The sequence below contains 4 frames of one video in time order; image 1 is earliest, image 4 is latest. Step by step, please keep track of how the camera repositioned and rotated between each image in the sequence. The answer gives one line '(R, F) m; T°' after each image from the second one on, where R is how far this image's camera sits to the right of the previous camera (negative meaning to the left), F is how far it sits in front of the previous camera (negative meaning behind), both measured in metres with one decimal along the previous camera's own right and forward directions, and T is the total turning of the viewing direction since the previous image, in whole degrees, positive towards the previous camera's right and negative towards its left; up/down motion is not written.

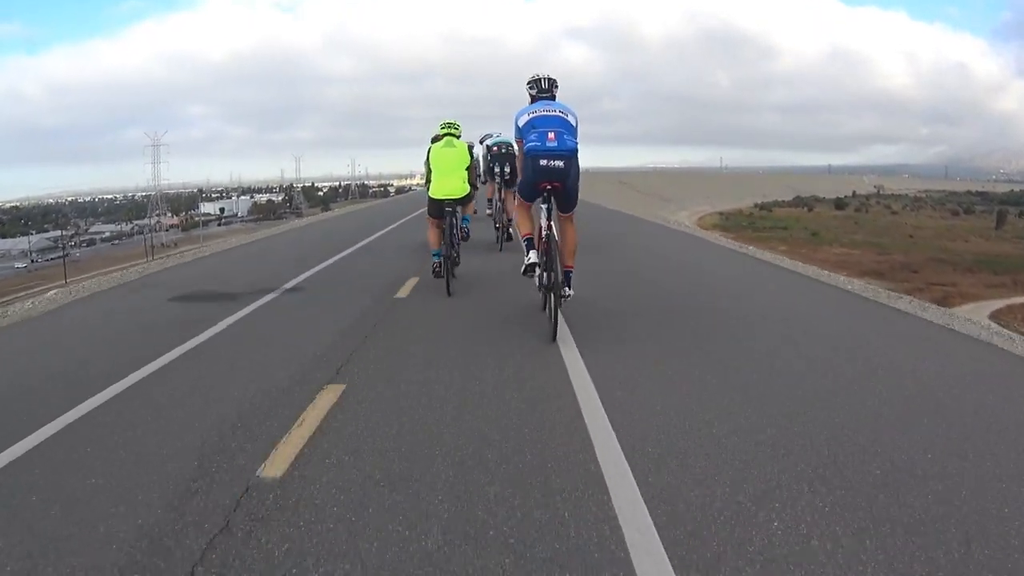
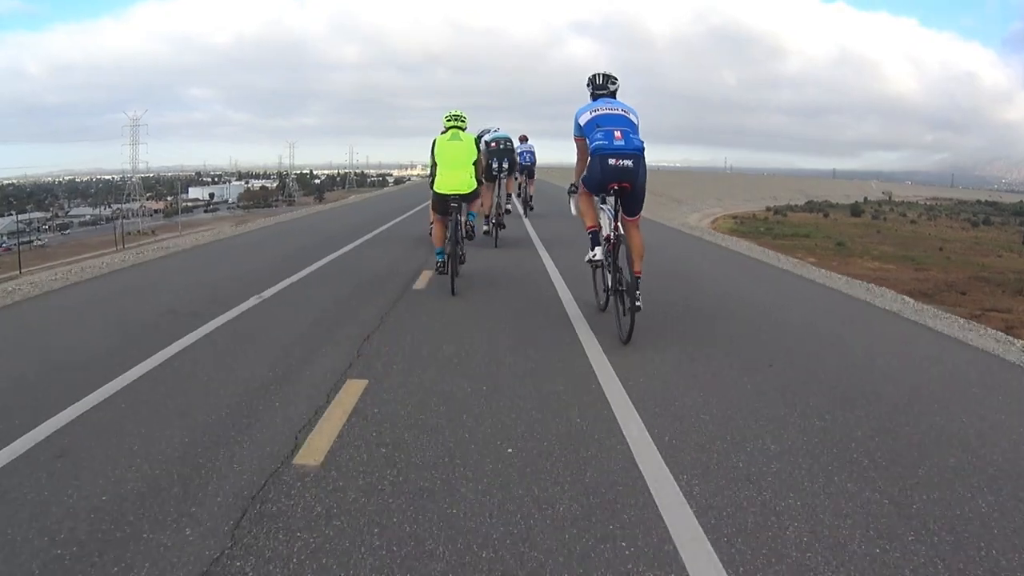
(-0.1, +1.6) m; 0°
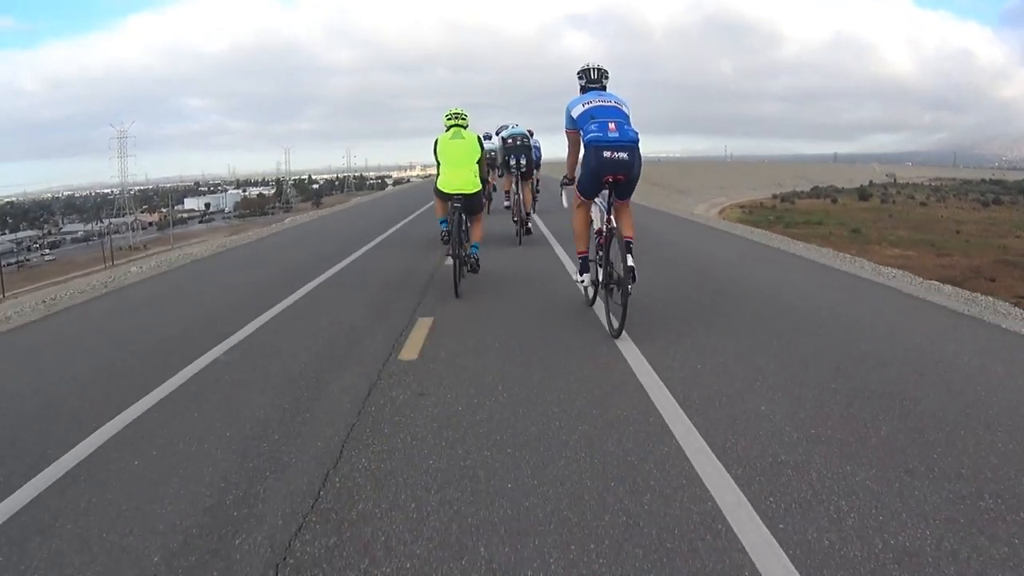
(-0.1, +0.7) m; 0°
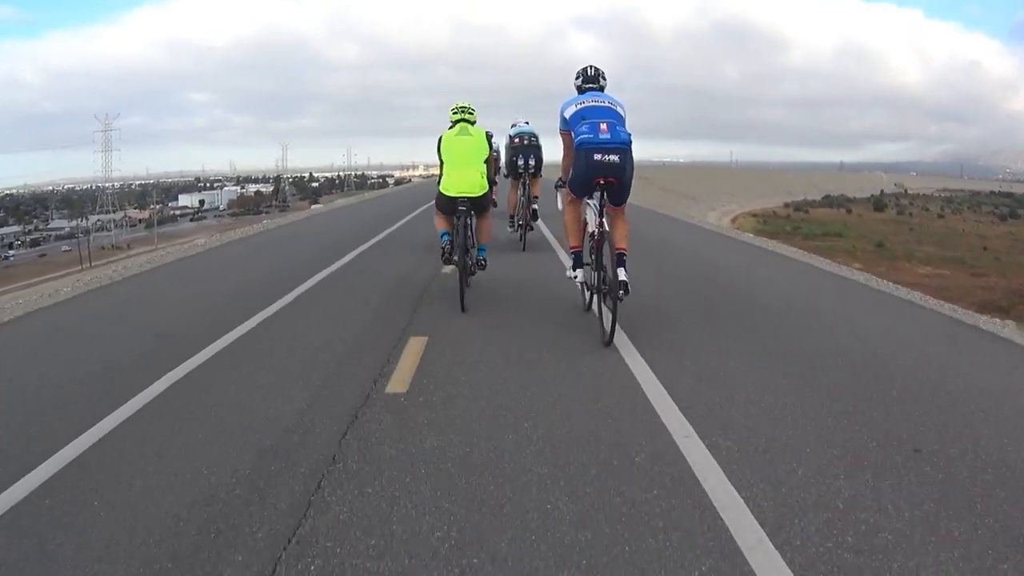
(-0.1, +1.1) m; 0°
